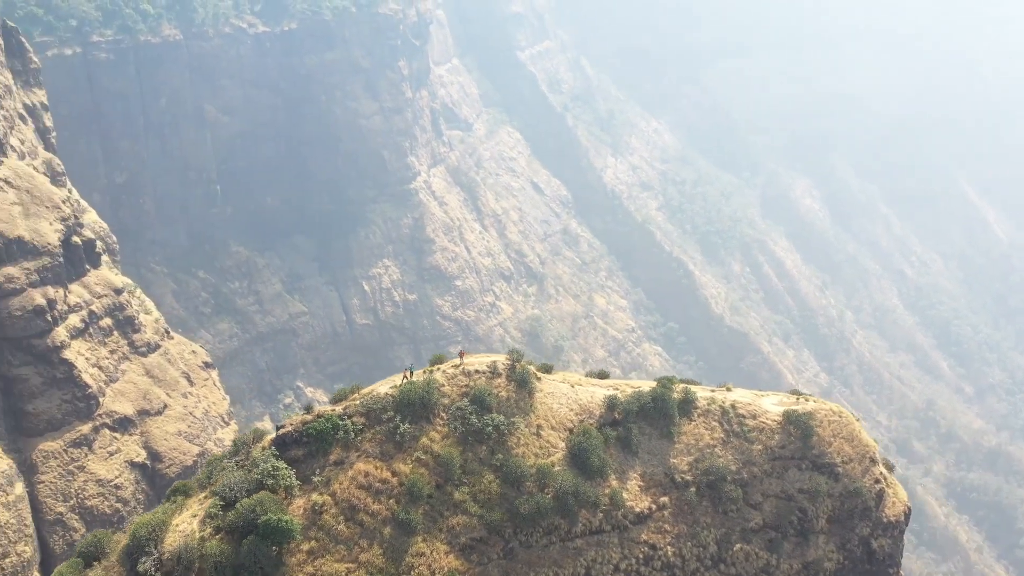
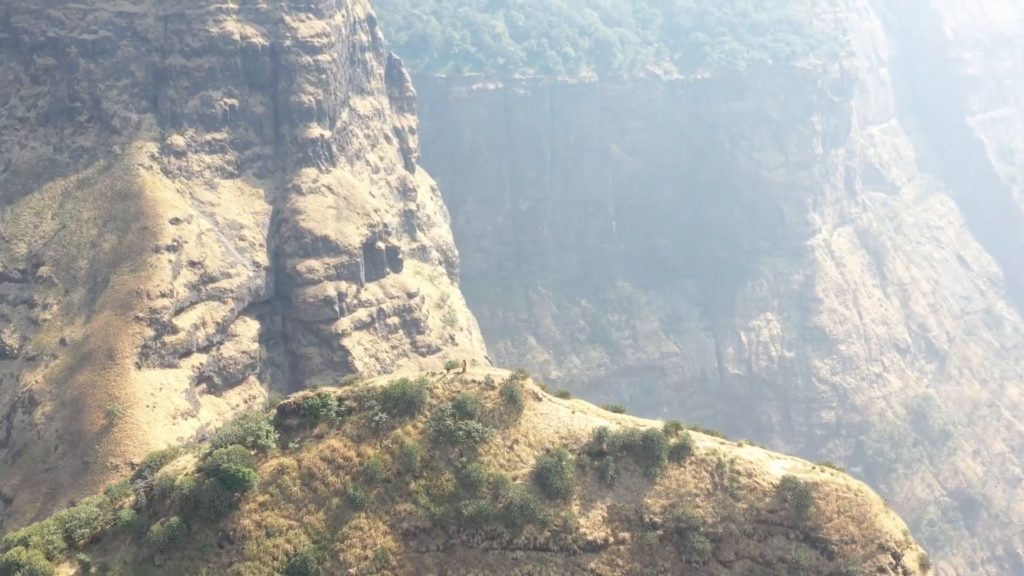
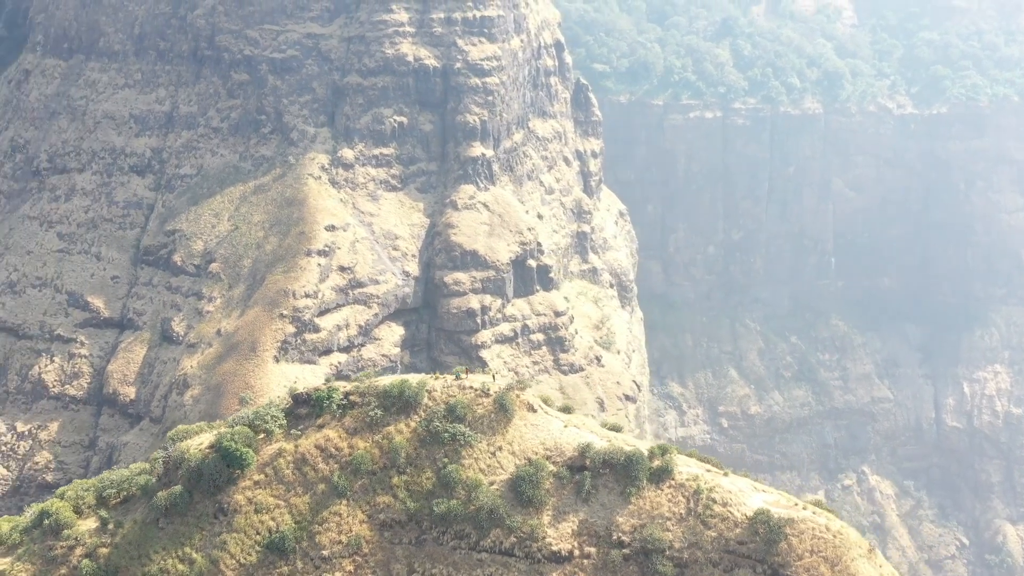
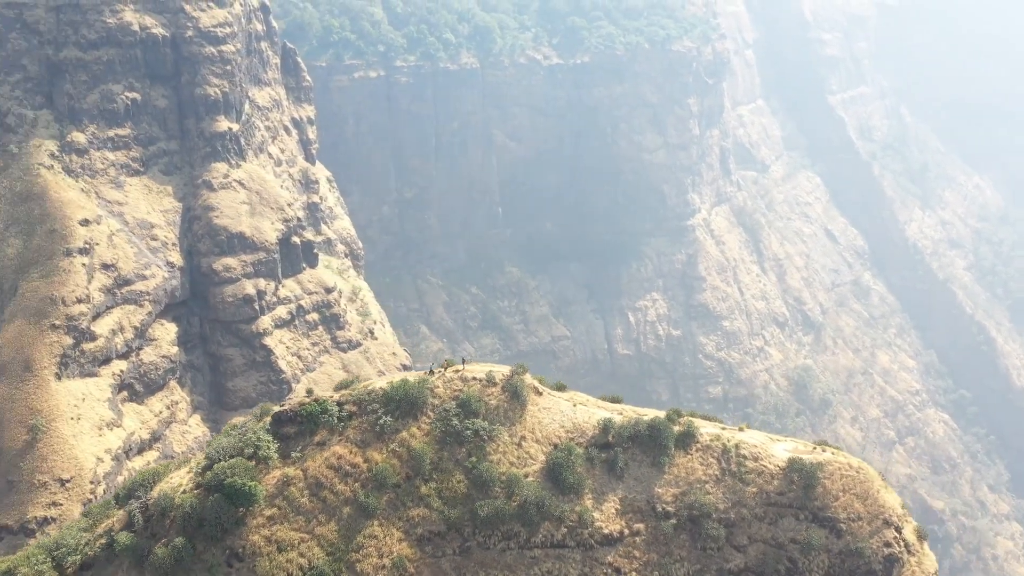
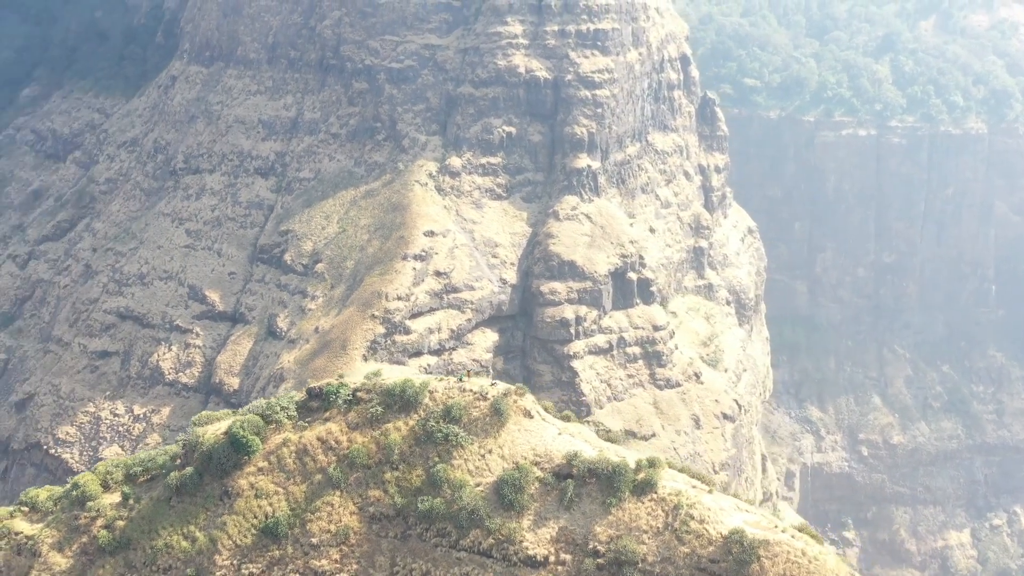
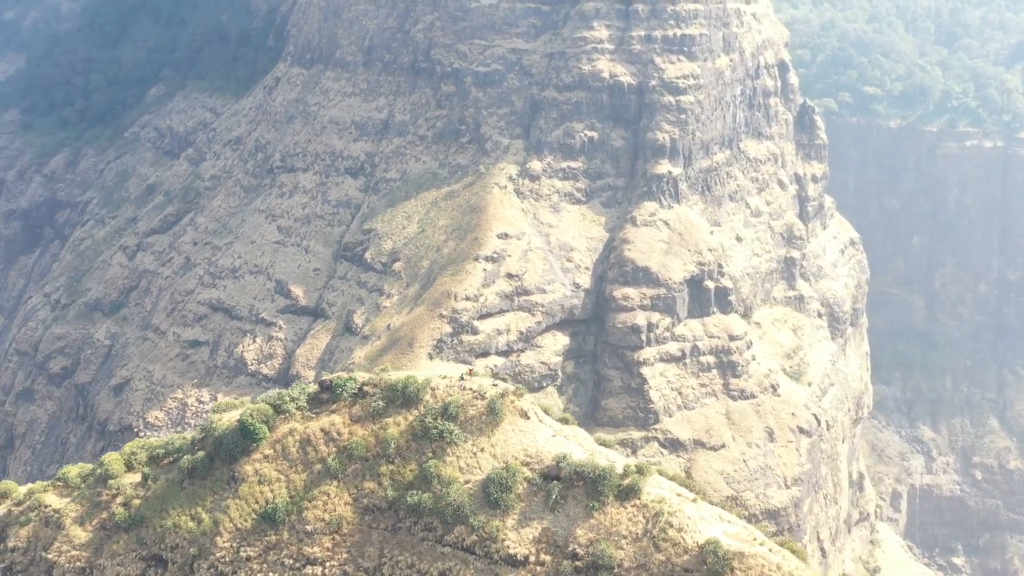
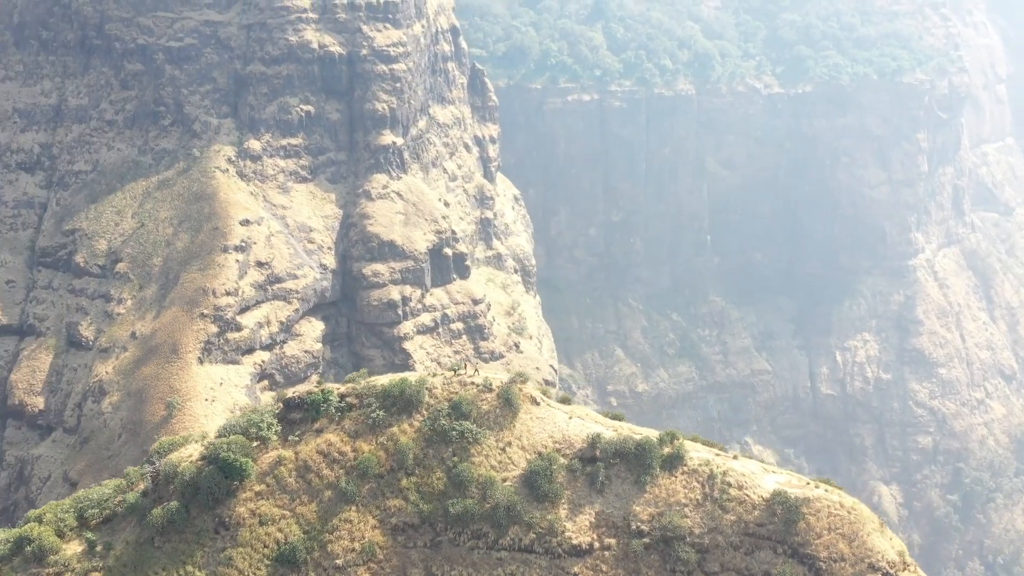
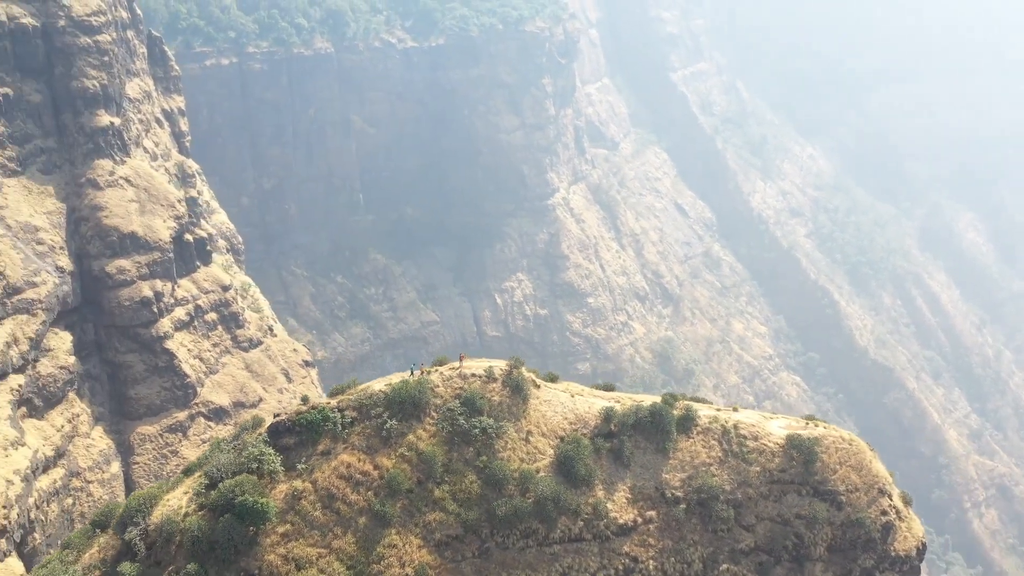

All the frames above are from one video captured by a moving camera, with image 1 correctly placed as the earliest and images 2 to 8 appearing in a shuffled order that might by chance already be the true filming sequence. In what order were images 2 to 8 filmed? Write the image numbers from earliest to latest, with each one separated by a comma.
8, 4, 2, 7, 3, 5, 6
